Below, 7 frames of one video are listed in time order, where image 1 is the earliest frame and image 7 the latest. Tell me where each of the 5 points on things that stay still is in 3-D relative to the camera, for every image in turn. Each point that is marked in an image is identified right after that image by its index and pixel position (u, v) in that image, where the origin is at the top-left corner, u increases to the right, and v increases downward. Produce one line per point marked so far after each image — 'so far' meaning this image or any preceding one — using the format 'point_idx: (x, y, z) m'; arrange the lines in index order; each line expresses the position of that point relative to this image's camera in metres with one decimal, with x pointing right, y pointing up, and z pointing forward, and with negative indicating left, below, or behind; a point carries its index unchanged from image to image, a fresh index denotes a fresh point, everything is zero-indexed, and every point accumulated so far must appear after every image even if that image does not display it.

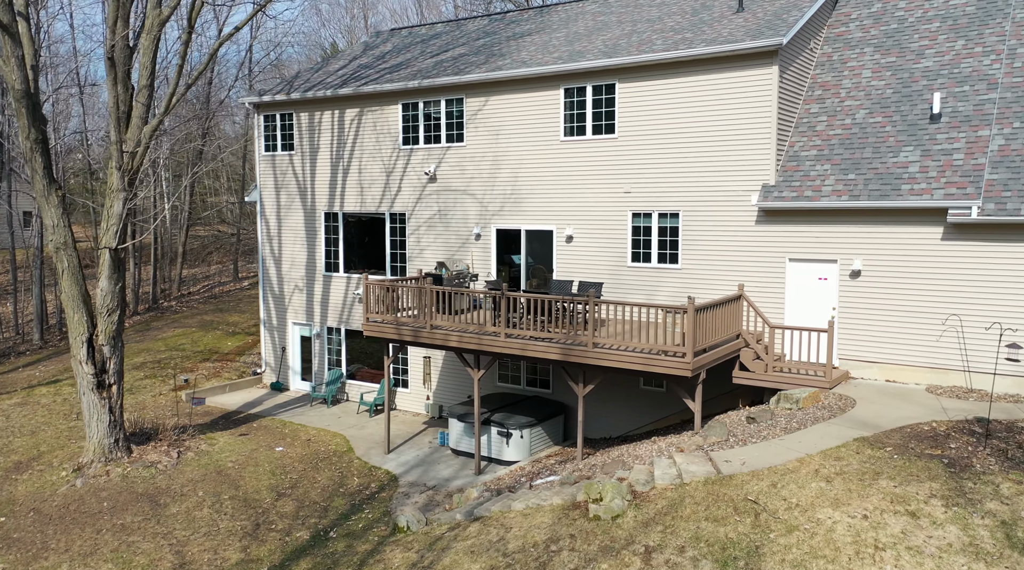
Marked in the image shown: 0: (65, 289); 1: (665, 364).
0: (-7.9, -0.1, +14.3) m
1: (+2.4, -1.2, +12.4) m
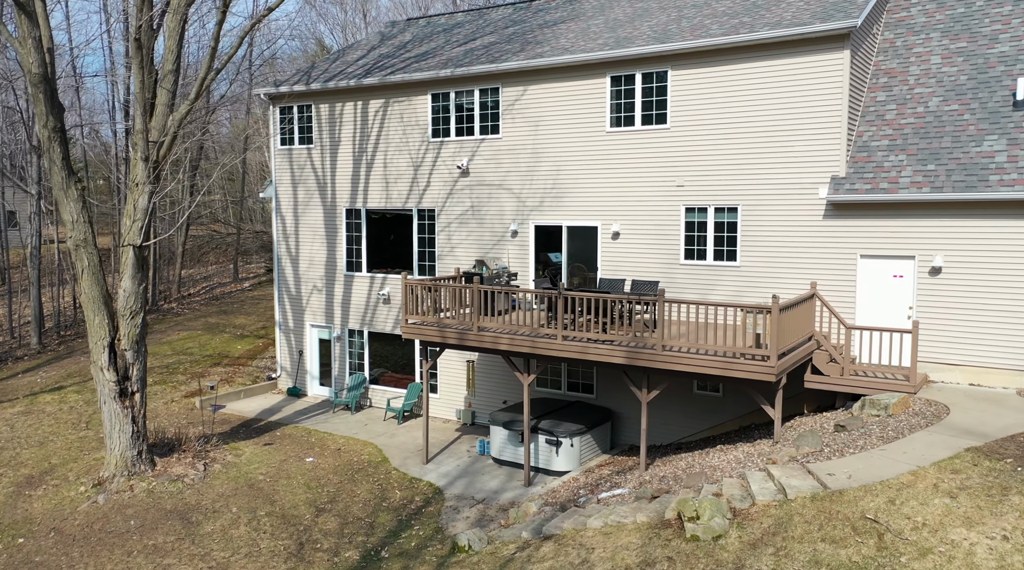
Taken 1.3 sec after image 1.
0: (-7.0, -0.1, +13.3) m
1: (+3.3, -1.2, +11.5) m
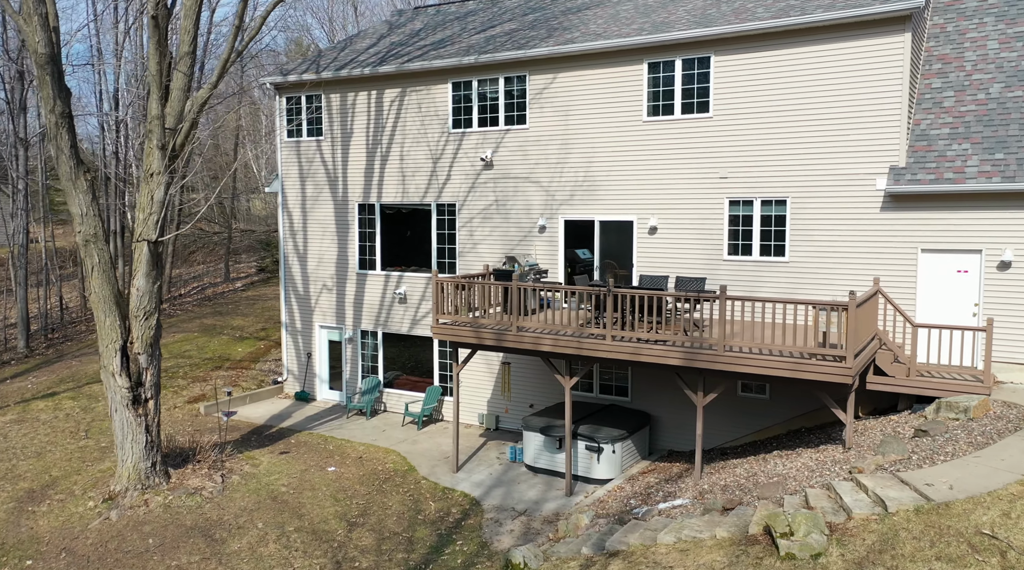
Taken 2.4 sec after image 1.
0: (-6.3, 0.0, +12.3) m
1: (+4.0, -1.1, +10.8) m
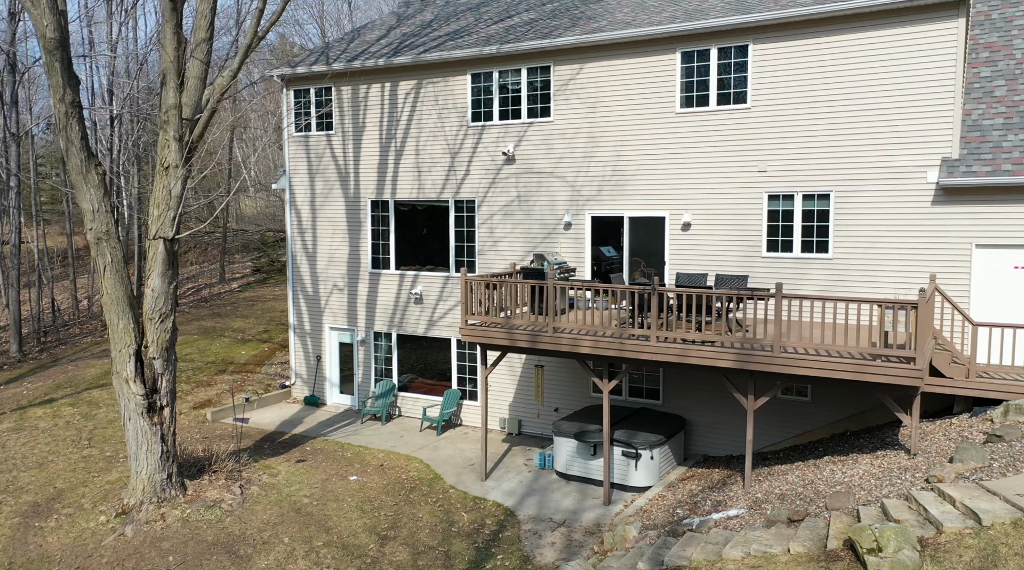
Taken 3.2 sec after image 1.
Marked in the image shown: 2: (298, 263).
0: (-5.7, 0.0, +11.5) m
1: (+4.6, -1.1, +10.2) m
2: (-5.2, +0.5, +19.6) m
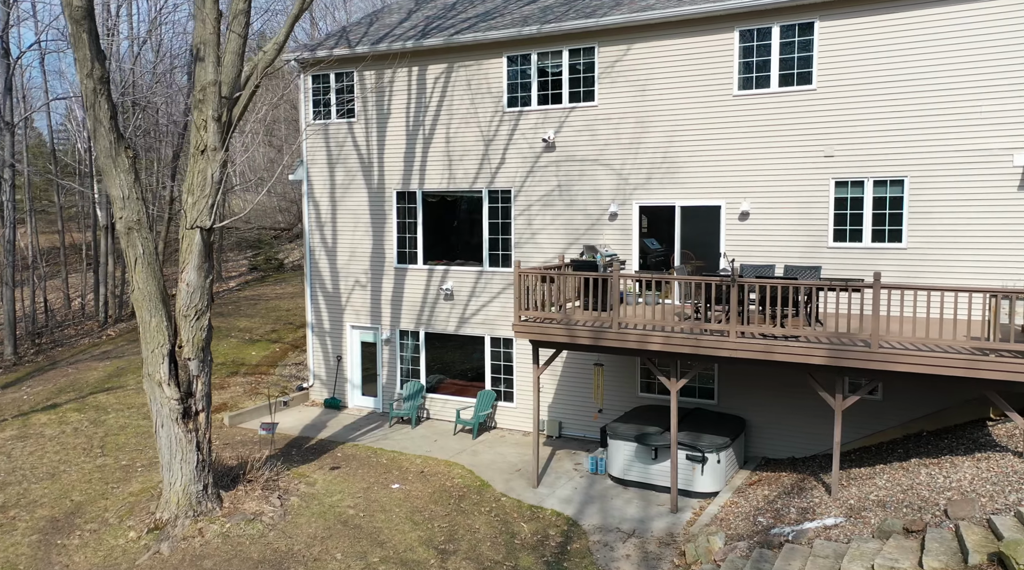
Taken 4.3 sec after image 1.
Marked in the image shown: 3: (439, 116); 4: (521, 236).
0: (-4.8, 0.0, +10.5) m
1: (+5.6, -0.9, +9.4) m
2: (-4.5, +0.6, +18.6) m
3: (-1.5, +3.5, +16.8) m
4: (+0.2, +1.0, +16.1) m
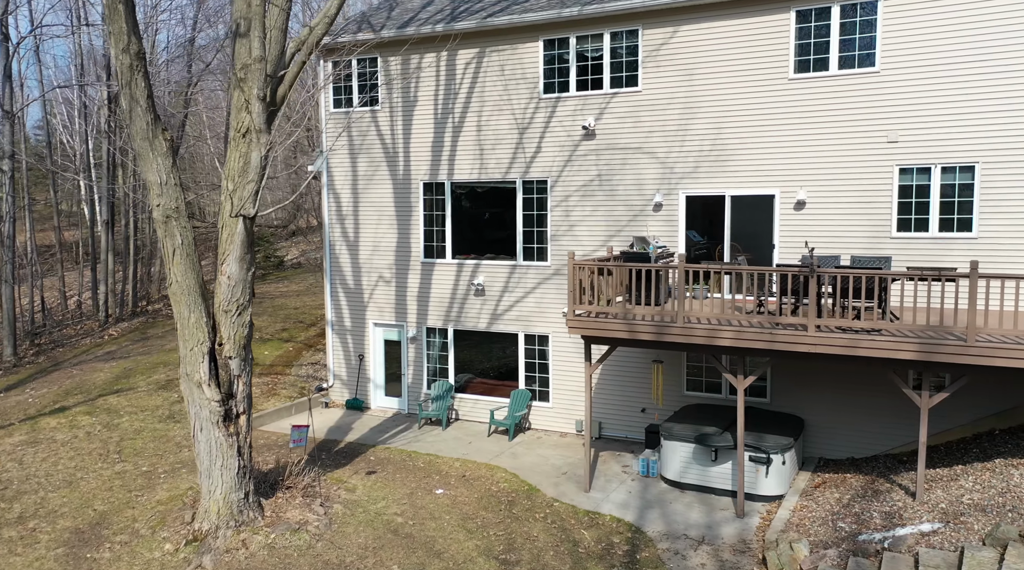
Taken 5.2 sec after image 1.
0: (-4.0, +0.1, +9.7) m
1: (+6.4, -0.8, +8.8) m
2: (-3.8, +0.7, +17.8) m
3: (-0.8, +3.6, +16.1) m
4: (+0.9, +1.1, +15.4) m
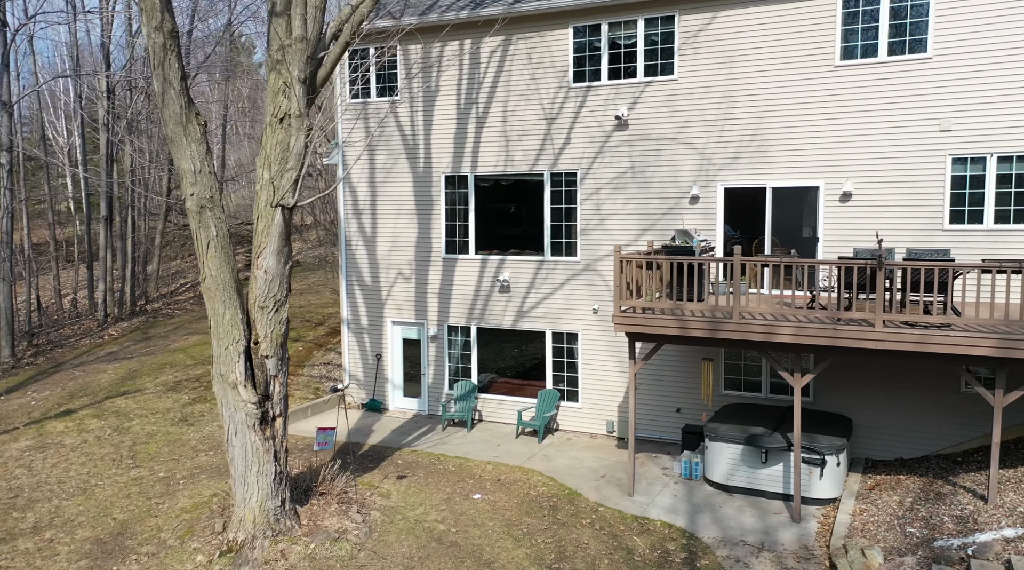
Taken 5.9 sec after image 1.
0: (-3.4, +0.2, +9.1) m
1: (+7.1, -0.7, +8.4) m
2: (-3.3, +0.8, +17.2) m
3: (-0.3, +3.7, +15.5) m
4: (+1.4, +1.2, +14.9) m
